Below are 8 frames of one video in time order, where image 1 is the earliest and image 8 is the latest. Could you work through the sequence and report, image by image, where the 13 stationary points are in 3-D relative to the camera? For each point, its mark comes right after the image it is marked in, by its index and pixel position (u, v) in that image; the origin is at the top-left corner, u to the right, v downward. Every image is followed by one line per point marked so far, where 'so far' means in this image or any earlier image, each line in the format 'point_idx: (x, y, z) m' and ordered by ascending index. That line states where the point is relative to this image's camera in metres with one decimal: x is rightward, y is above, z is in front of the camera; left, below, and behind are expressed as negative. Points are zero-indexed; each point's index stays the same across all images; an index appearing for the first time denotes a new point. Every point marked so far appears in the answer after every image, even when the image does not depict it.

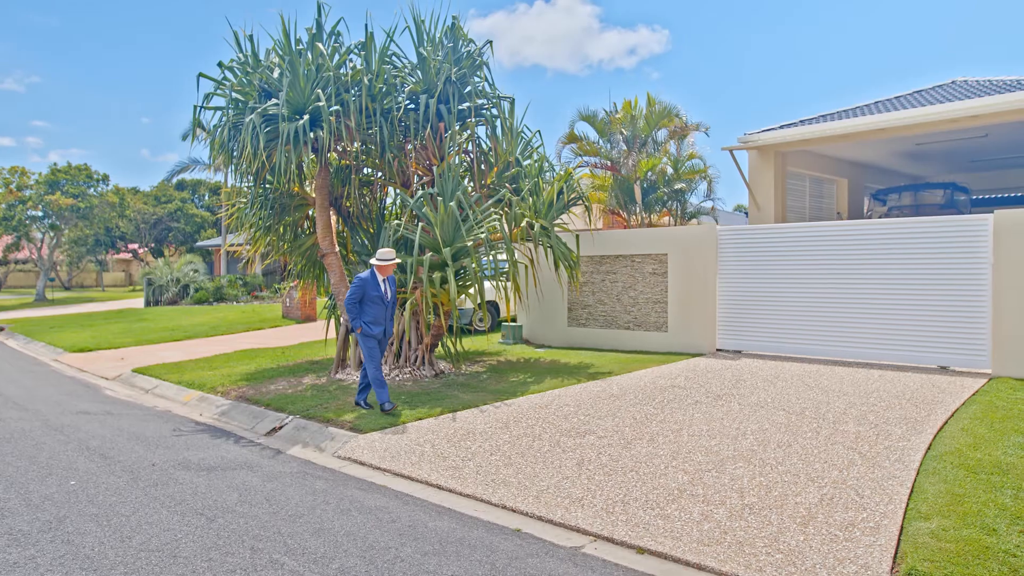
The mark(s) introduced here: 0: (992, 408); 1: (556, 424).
0: (+4.4, -1.1, +6.9) m
1: (+0.4, -1.4, +7.5) m
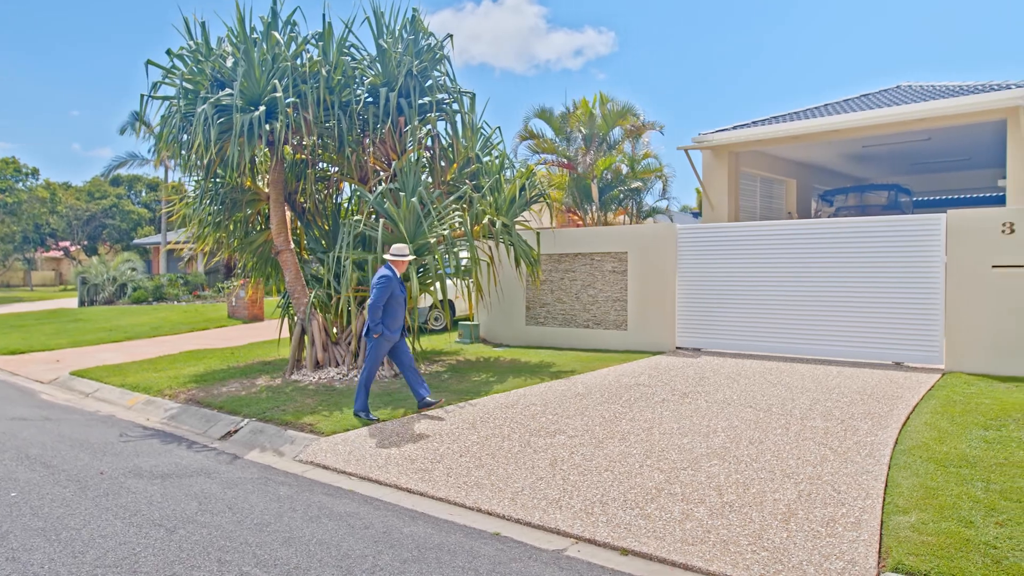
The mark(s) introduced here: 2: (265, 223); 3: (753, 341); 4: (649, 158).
0: (+4.1, -1.1, +7.1) m
1: (+0.1, -1.3, +7.4) m
2: (-3.5, +0.9, +10.7) m
3: (+3.4, -0.7, +10.6) m
4: (+3.7, +3.5, +19.9) m
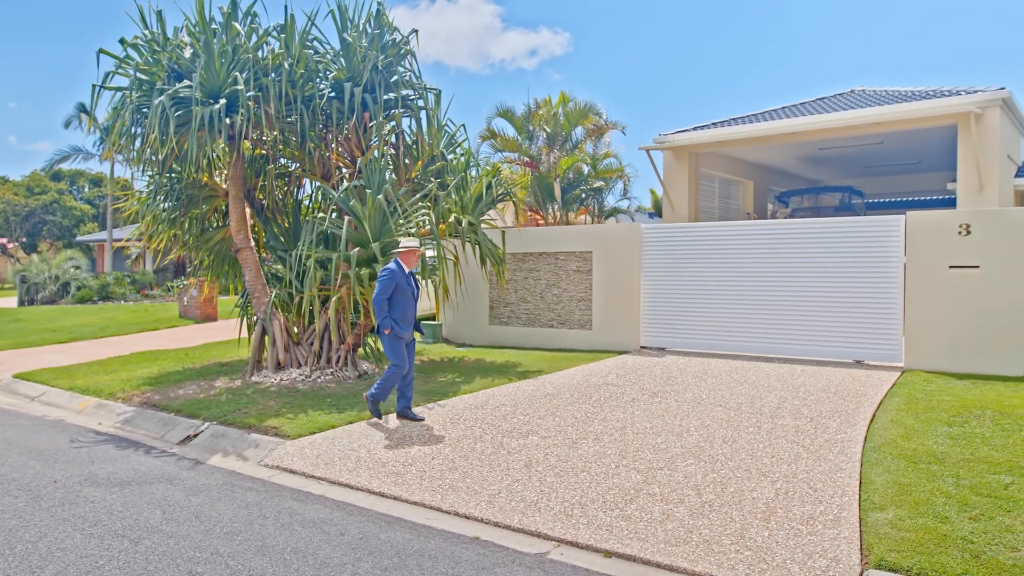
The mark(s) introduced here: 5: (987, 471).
0: (+3.9, -1.1, +7.3) m
1: (-0.2, -1.3, +7.3) m
2: (-4.0, +0.9, +10.4) m
3: (+2.9, -0.7, +10.7) m
4: (+2.7, +3.5, +20.0) m
5: (+3.3, -1.3, +5.3) m
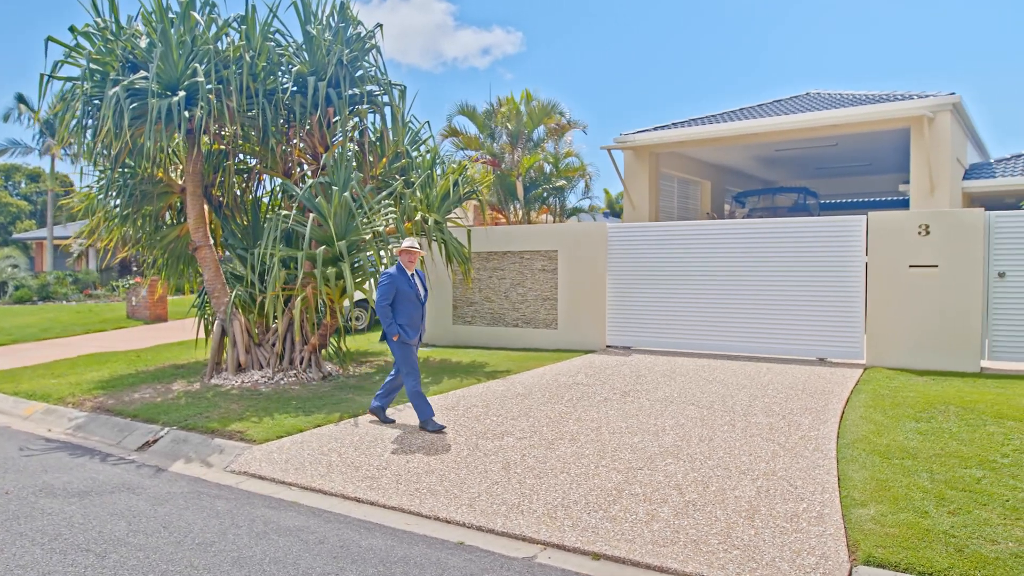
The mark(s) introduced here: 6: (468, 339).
0: (+3.6, -1.1, +7.4) m
1: (-0.4, -1.3, +7.2) m
2: (-4.4, +0.9, +10.0) m
3: (+2.5, -0.7, +10.8) m
4: (+1.6, +3.5, +20.1) m
5: (+3.2, -1.3, +5.4) m
6: (-0.7, -0.8, +12.4) m
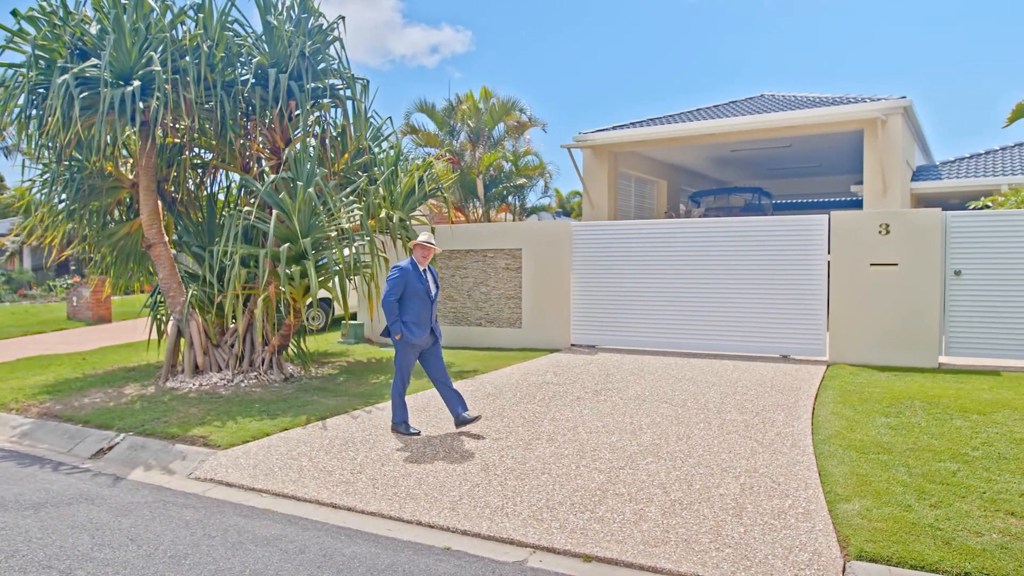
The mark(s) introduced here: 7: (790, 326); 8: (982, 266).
0: (+3.3, -1.0, +7.5) m
1: (-0.6, -1.3, +7.0) m
2: (-4.9, +0.9, +9.6) m
3: (+2.0, -0.7, +10.8) m
4: (+0.4, +3.5, +20.0) m
5: (+3.1, -1.3, +5.5) m
6: (-1.3, -0.8, +12.2) m
7: (+3.6, -0.5, +9.8) m
8: (+5.4, +0.2, +8.7) m
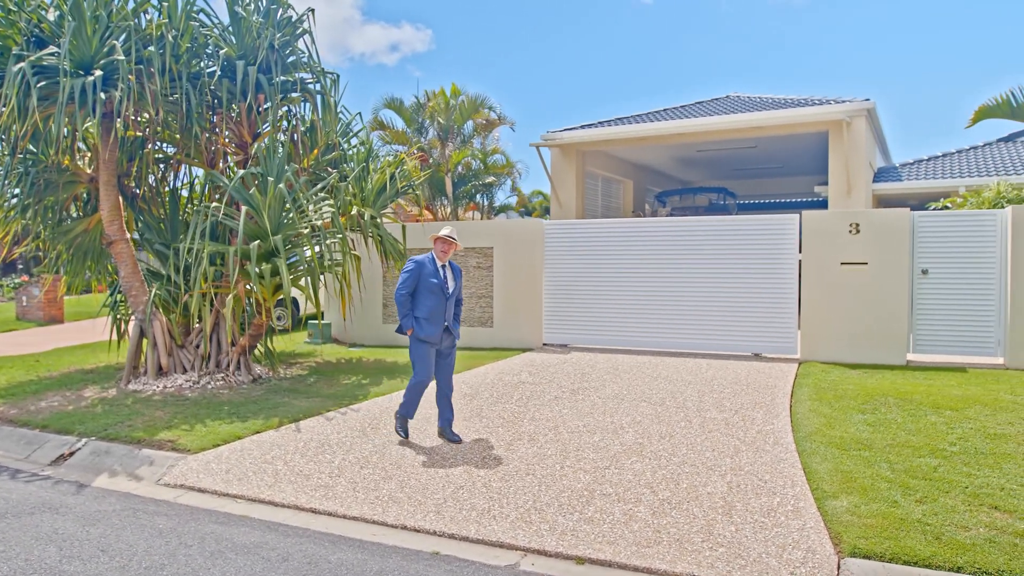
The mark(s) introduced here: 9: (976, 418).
0: (+3.1, -1.0, +7.6) m
1: (-0.8, -1.3, +6.9) m
2: (-5.2, +1.0, +9.2) m
3: (+1.6, -0.7, +10.8) m
4: (-0.5, +3.5, +19.9) m
5: (+3.0, -1.2, +5.6) m
6: (-1.8, -0.8, +12.0) m
7: (+3.3, -0.5, +9.9) m
8: (+5.1, +0.3, +8.9) m
9: (+3.9, -1.1, +6.4) m
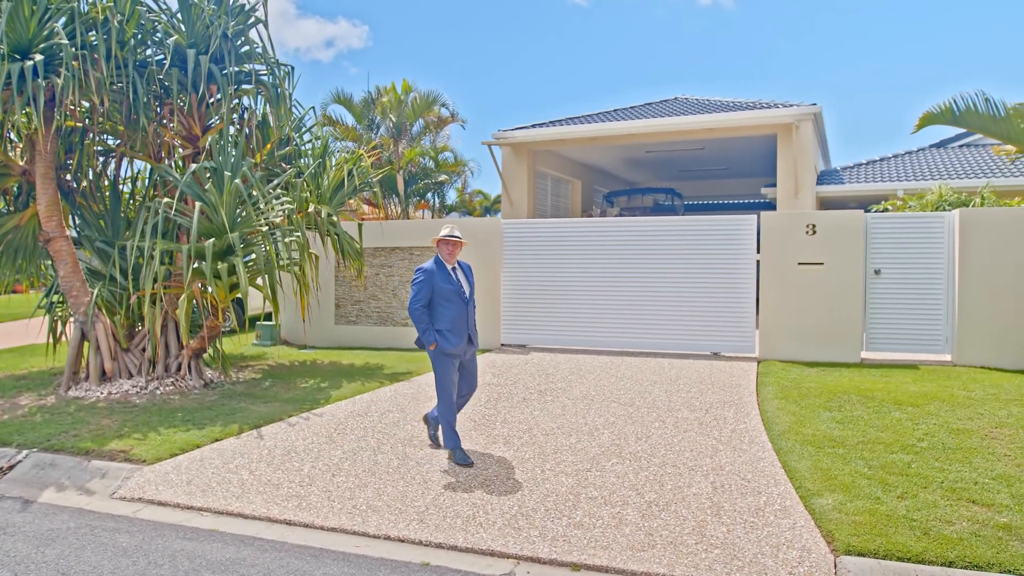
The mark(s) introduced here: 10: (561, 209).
0: (+2.8, -1.0, +7.7) m
1: (-1.1, -1.3, +6.7) m
2: (-5.6, +1.0, +8.6) m
3: (+1.0, -0.7, +10.8) m
4: (-1.9, +3.5, +19.7) m
5: (+2.8, -1.2, +5.7) m
6: (-2.5, -0.8, +11.7) m
7: (+2.7, -0.5, +10.0) m
8: (+4.7, +0.3, +9.2) m
9: (+3.7, -1.1, +6.6) m
10: (+1.1, +1.8, +17.4) m
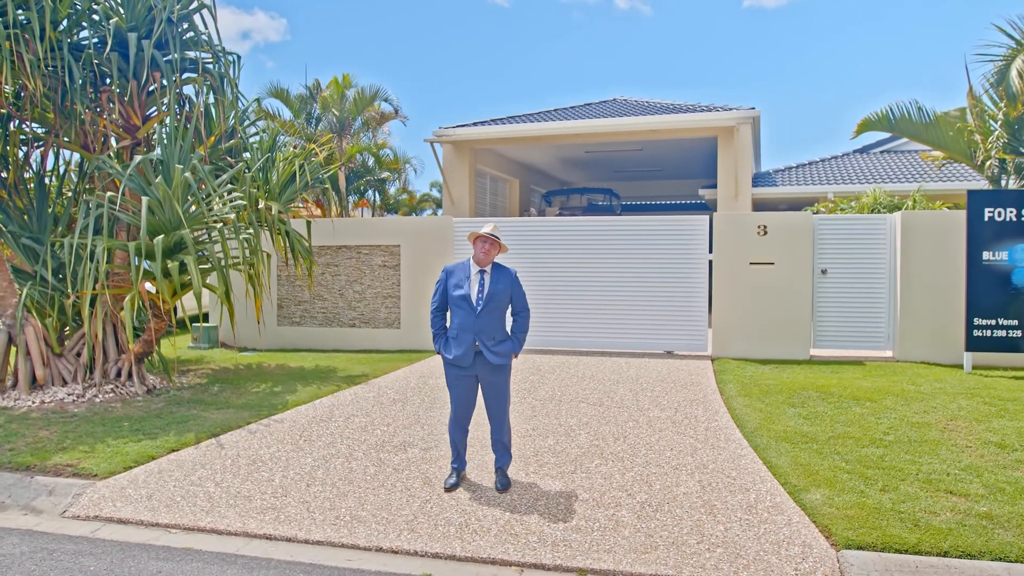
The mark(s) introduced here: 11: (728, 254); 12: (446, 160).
0: (+2.4, -1.0, +7.9) m
1: (-1.3, -1.3, +6.4) m
2: (-6.0, +1.0, +7.8) m
3: (+0.3, -0.7, +10.7) m
4: (-3.5, +3.5, +19.3) m
5: (+2.7, -1.2, +5.9) m
6: (-3.2, -0.8, +11.3) m
7: (+2.1, -0.5, +10.2) m
8: (+4.2, +0.3, +9.5) m
9: (+3.5, -1.1, +6.9) m
10: (-0.3, +1.8, +17.3) m
11: (+2.8, +0.5, +9.7) m
12: (-1.3, +2.5, +15.2) m
